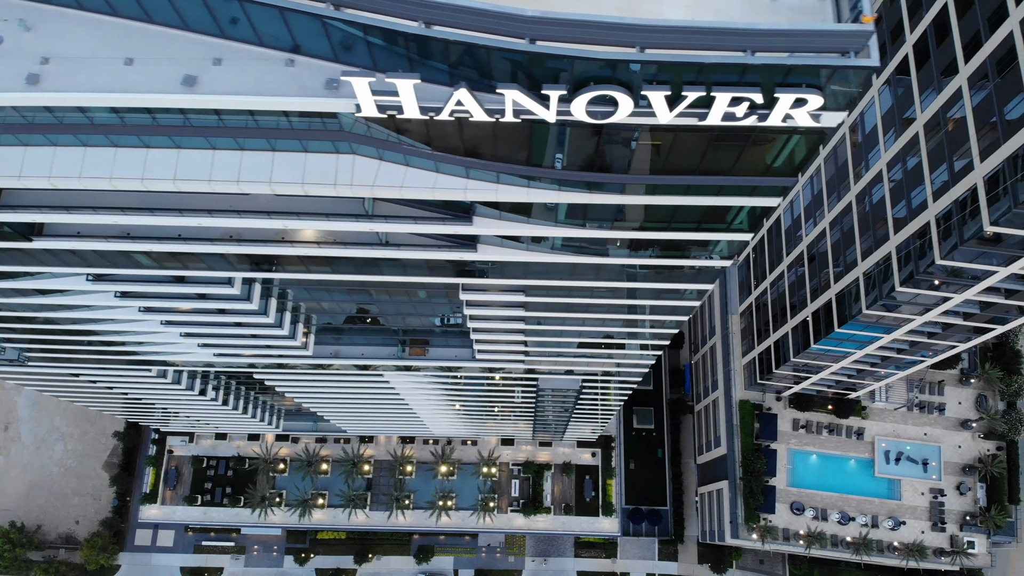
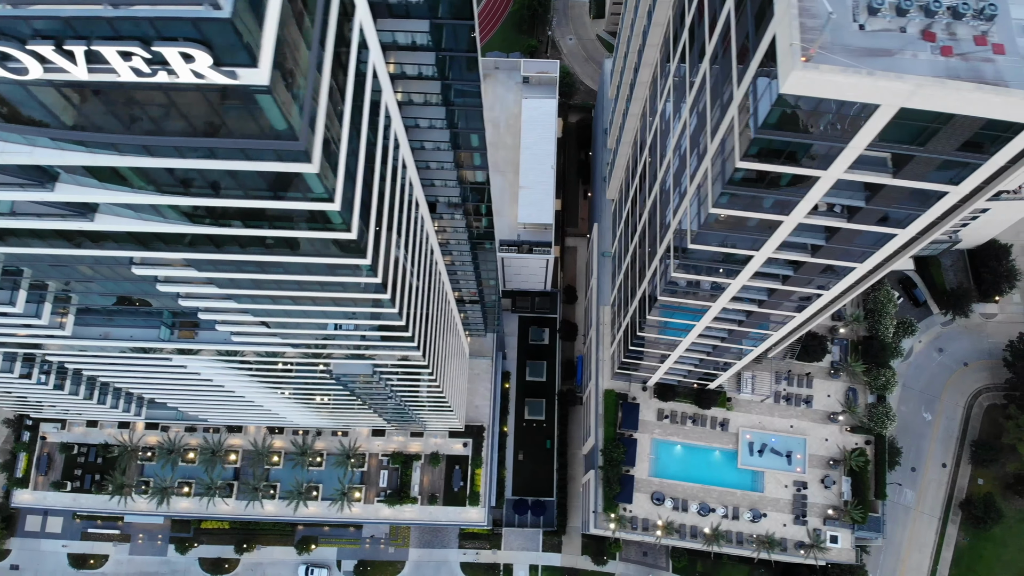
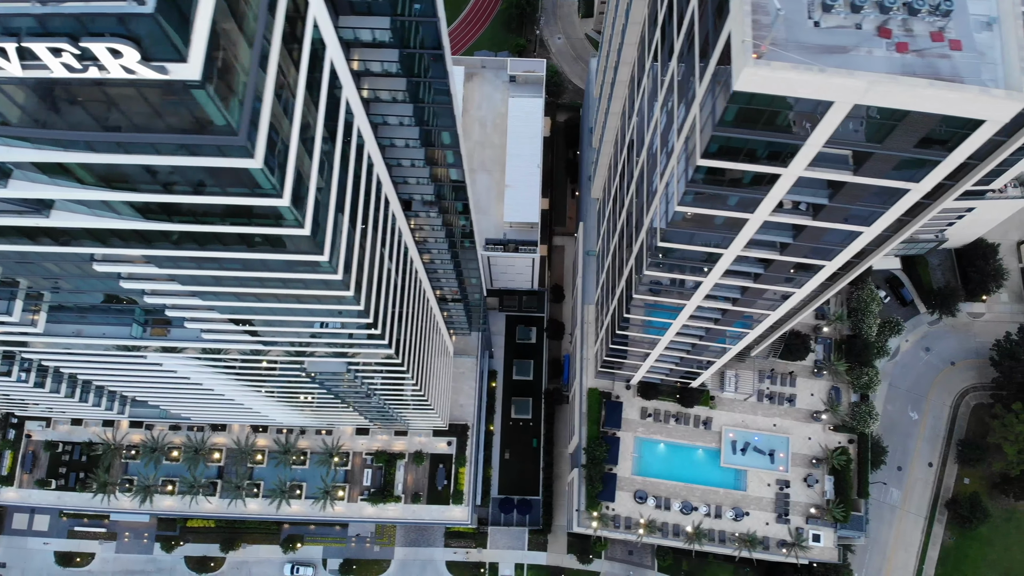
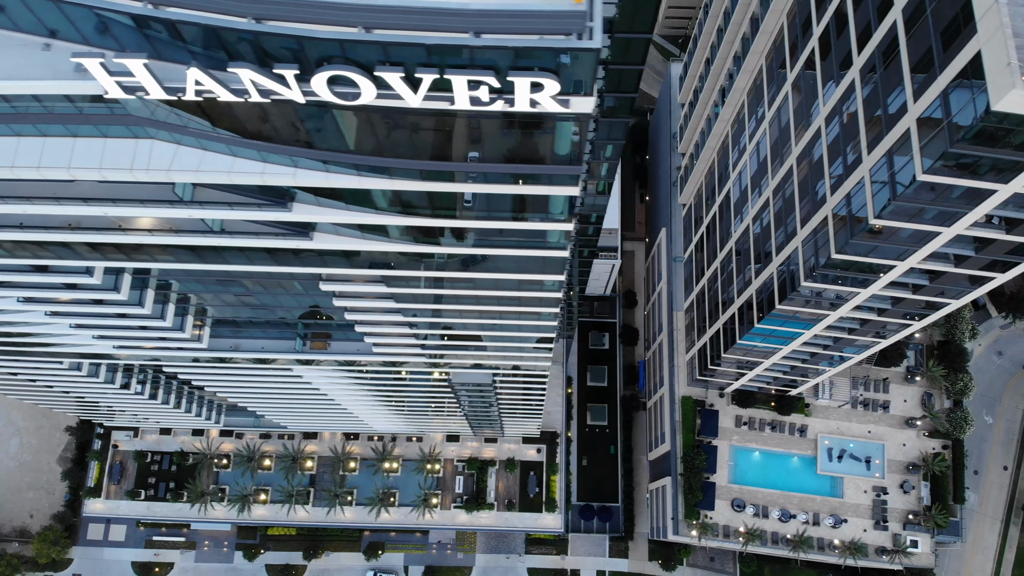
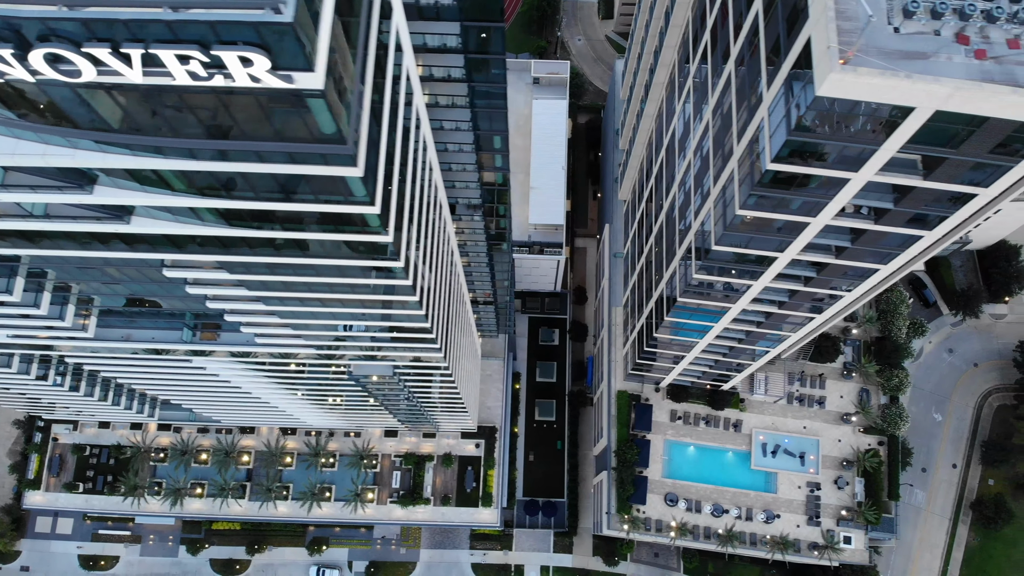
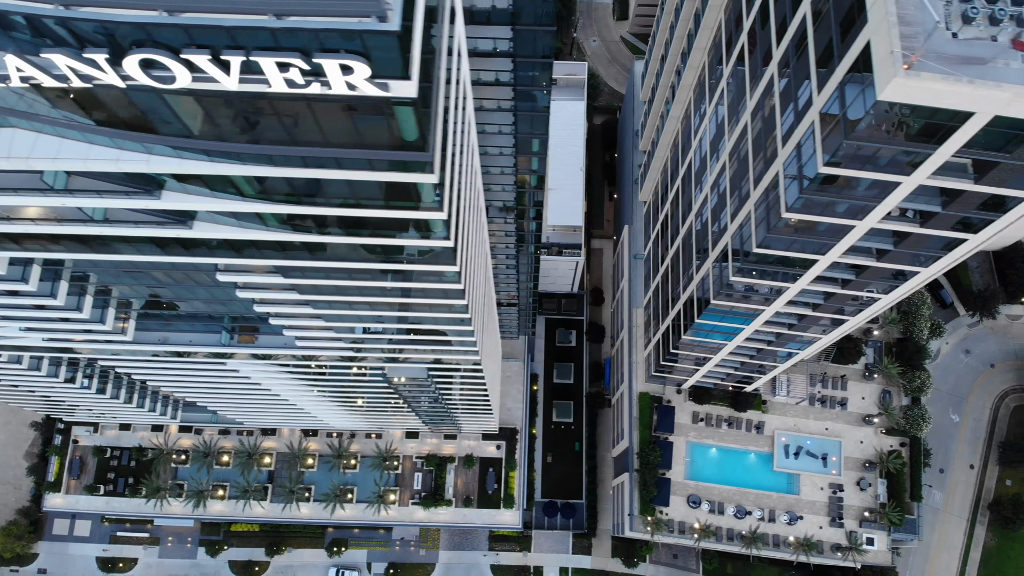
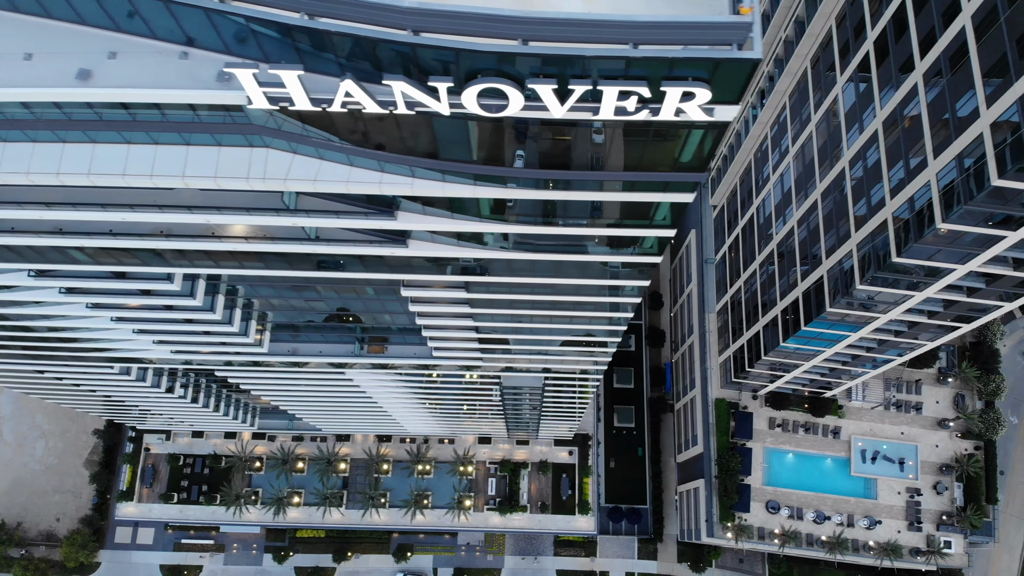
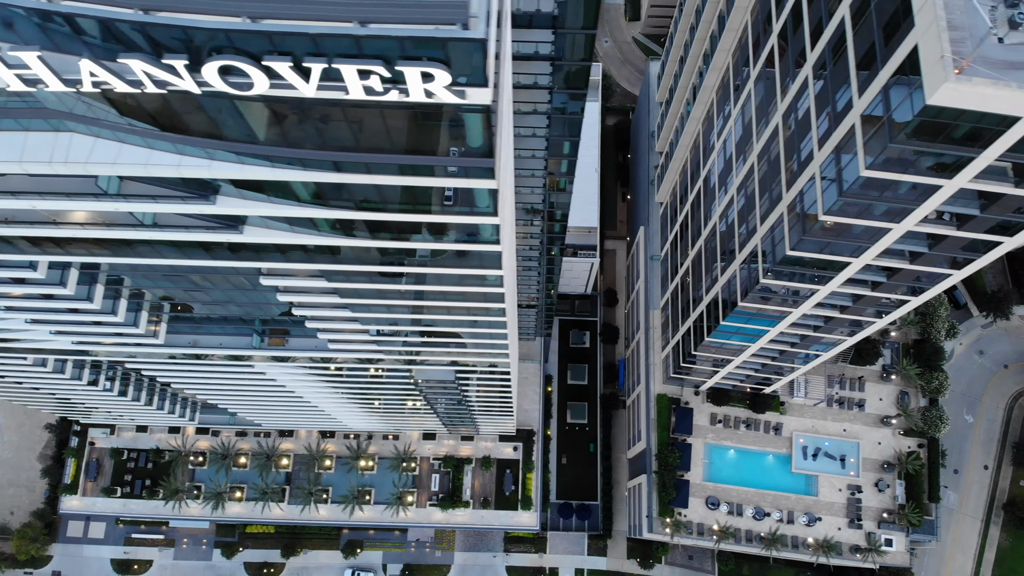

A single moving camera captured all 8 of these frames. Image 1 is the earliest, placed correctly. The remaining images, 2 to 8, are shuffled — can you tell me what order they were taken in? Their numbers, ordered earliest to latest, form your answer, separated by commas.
7, 4, 8, 6, 5, 2, 3
